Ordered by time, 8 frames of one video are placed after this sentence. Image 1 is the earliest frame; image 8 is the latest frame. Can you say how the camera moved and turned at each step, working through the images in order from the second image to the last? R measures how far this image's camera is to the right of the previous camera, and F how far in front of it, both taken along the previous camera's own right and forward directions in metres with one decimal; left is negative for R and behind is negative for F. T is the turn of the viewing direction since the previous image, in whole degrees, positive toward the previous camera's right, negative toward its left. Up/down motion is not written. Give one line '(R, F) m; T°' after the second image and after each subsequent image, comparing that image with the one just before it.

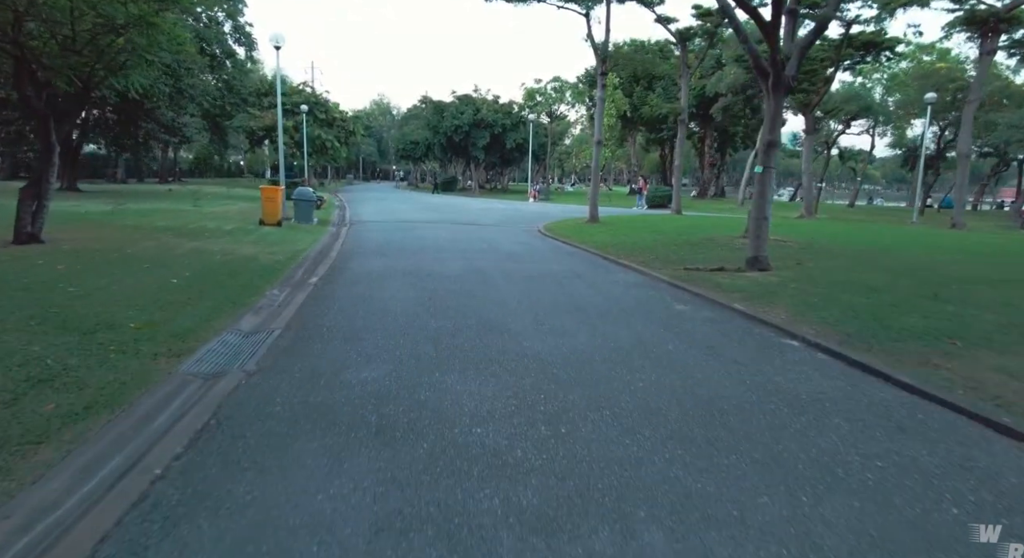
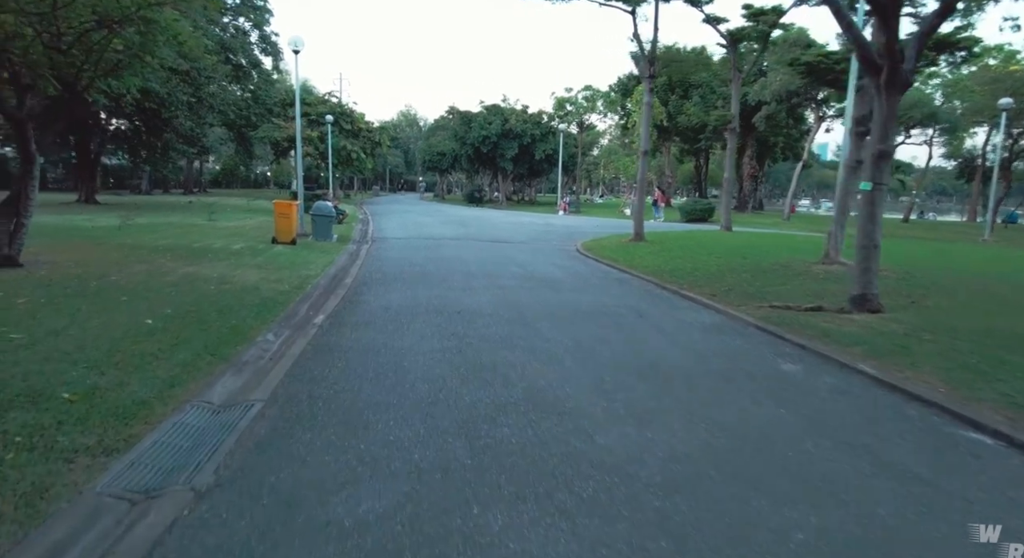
(-0.3, +1.8) m; -2°
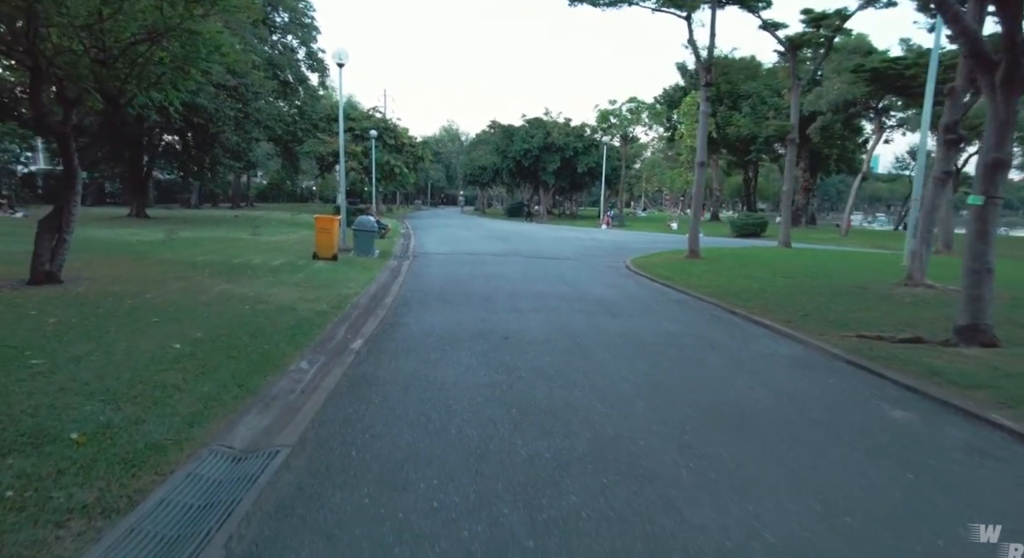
(-0.2, +0.7) m; -4°
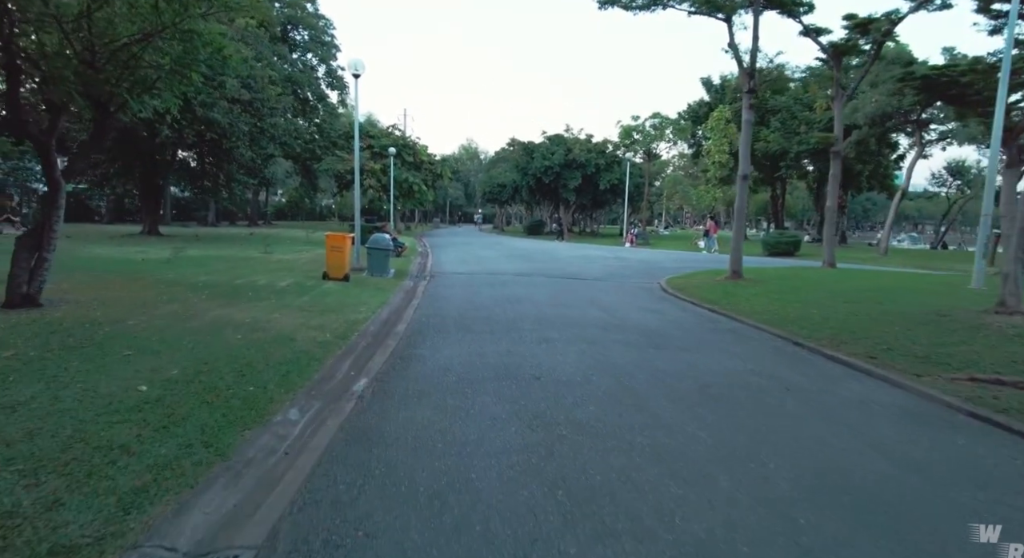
(-0.2, +1.3) m; -2°
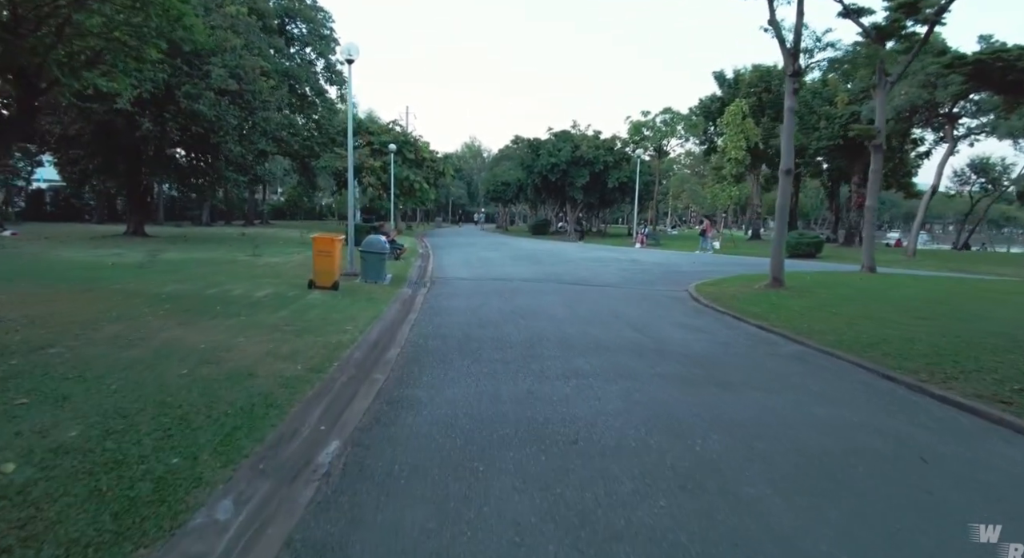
(-0.2, +1.8) m; 0°
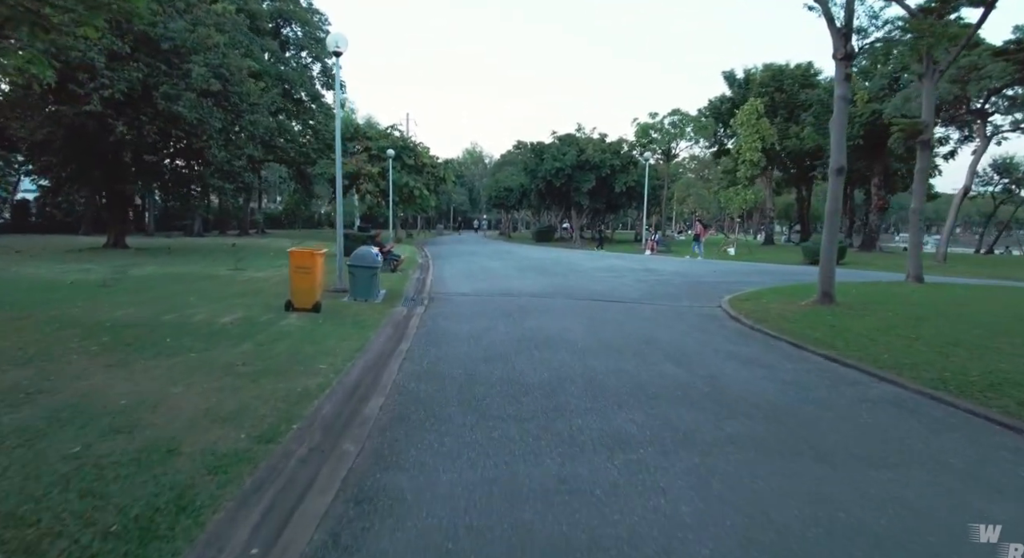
(-0.1, +1.8) m; 0°
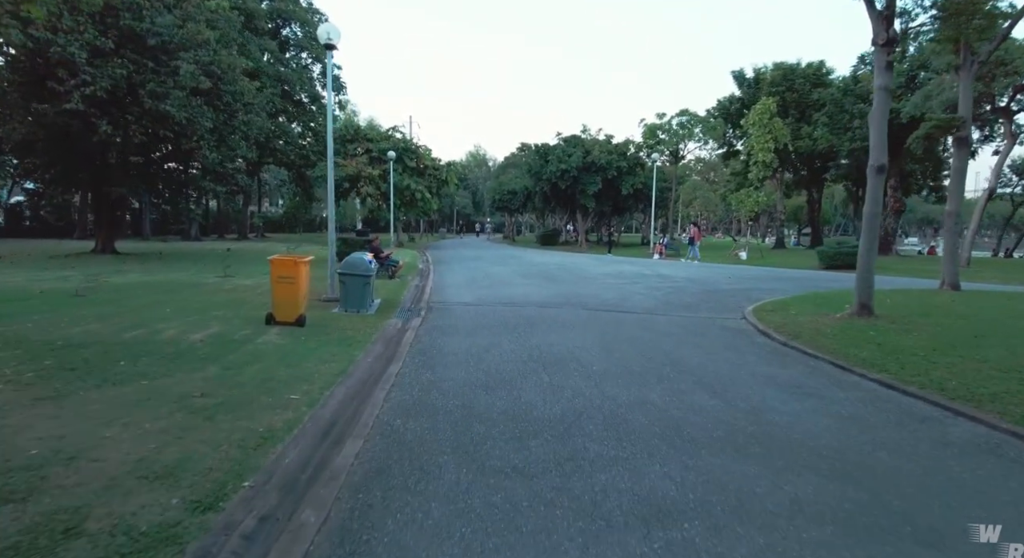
(0.0, +1.1) m; 0°
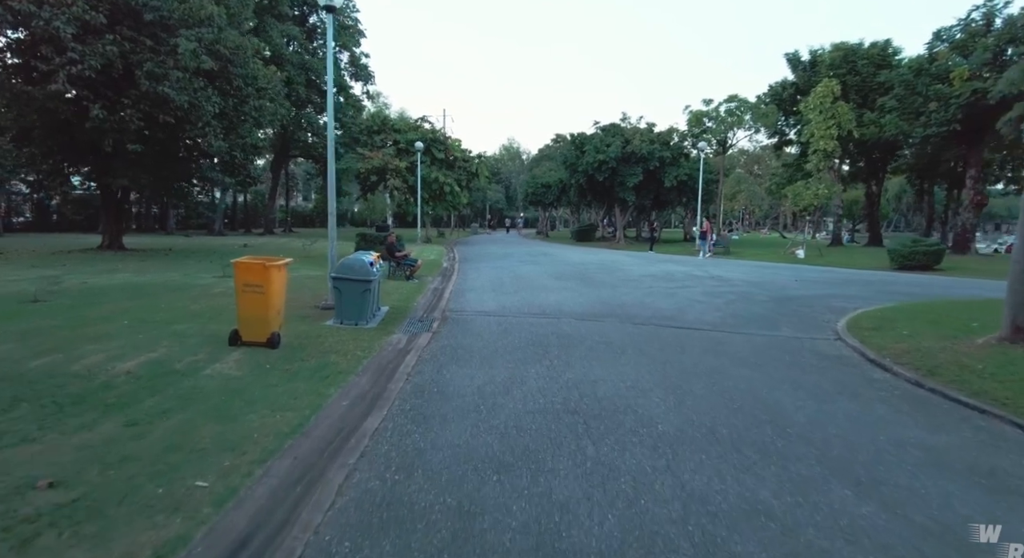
(0.0, +2.4) m; -3°
